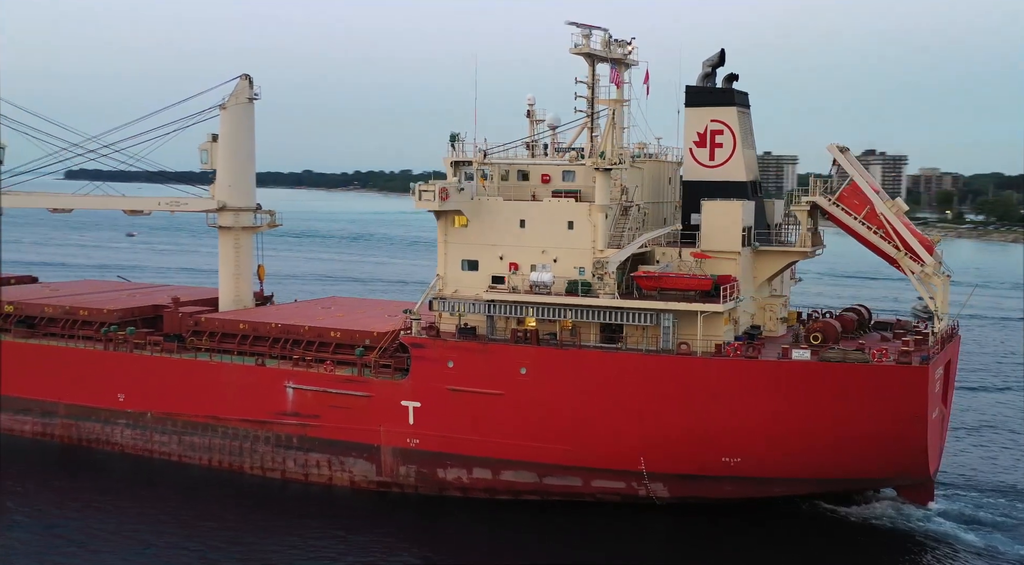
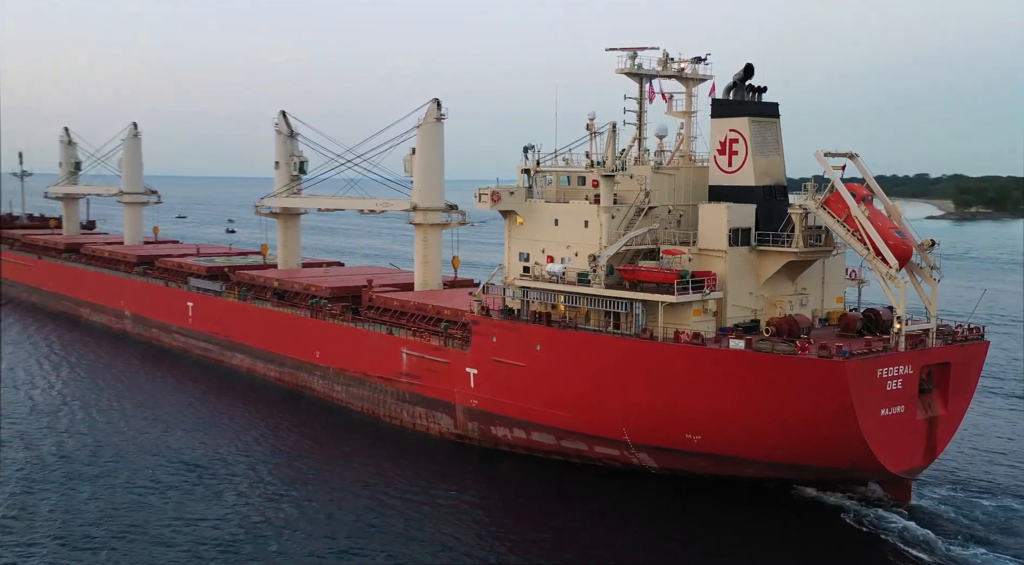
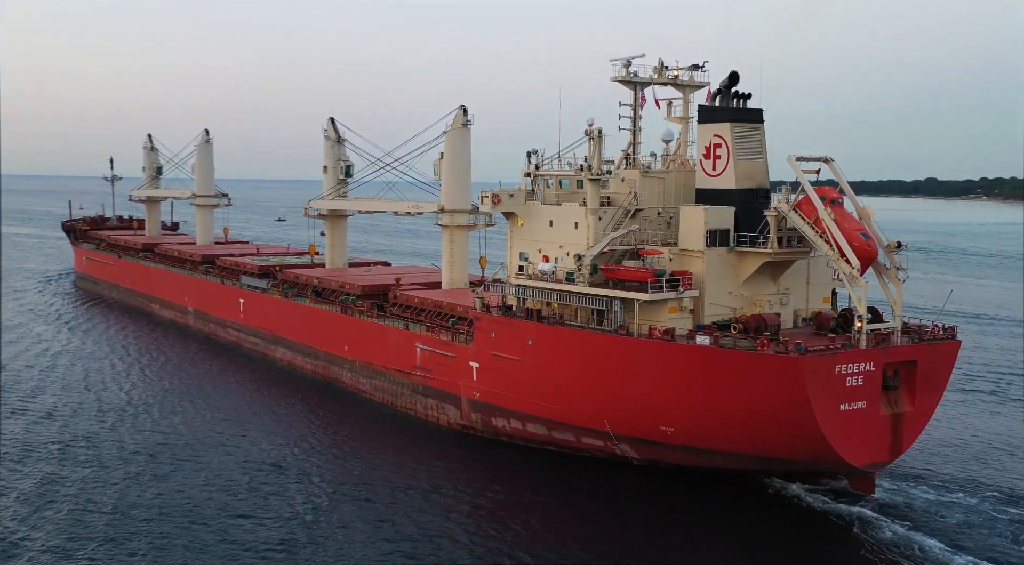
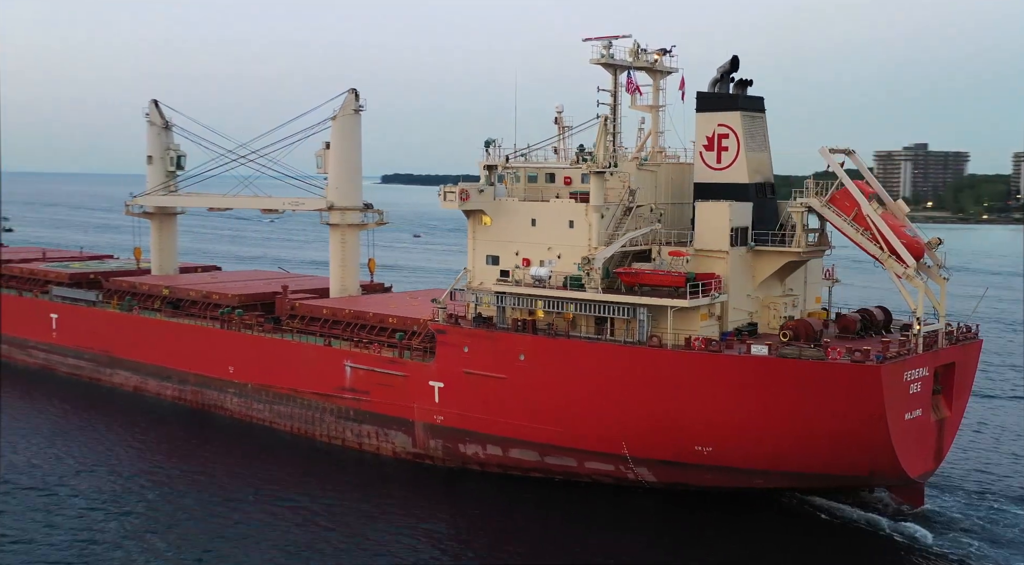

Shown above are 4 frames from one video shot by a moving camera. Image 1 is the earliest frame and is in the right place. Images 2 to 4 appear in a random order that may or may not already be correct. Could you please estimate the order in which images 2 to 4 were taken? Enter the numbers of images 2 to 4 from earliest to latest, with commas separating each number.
4, 2, 3
